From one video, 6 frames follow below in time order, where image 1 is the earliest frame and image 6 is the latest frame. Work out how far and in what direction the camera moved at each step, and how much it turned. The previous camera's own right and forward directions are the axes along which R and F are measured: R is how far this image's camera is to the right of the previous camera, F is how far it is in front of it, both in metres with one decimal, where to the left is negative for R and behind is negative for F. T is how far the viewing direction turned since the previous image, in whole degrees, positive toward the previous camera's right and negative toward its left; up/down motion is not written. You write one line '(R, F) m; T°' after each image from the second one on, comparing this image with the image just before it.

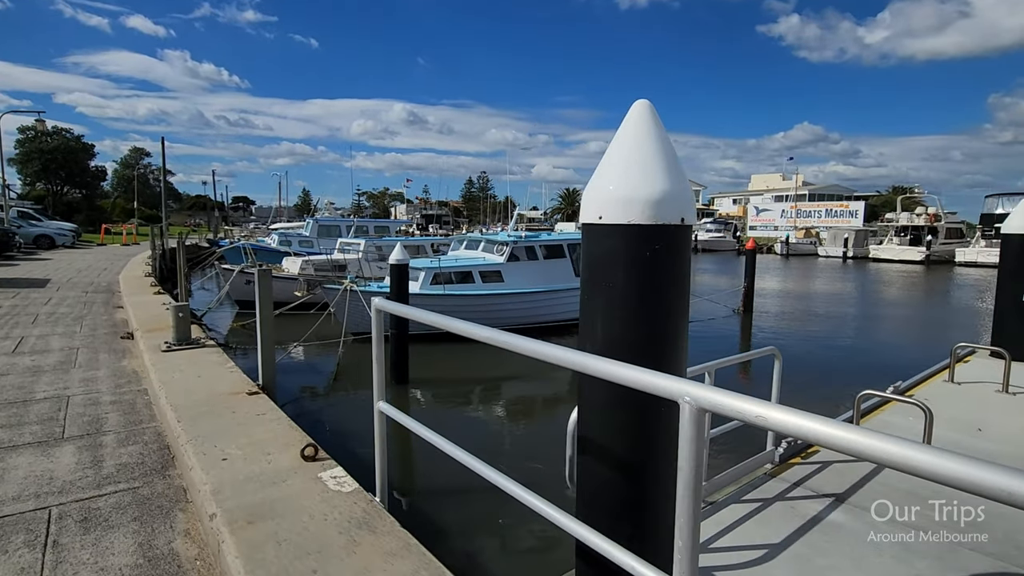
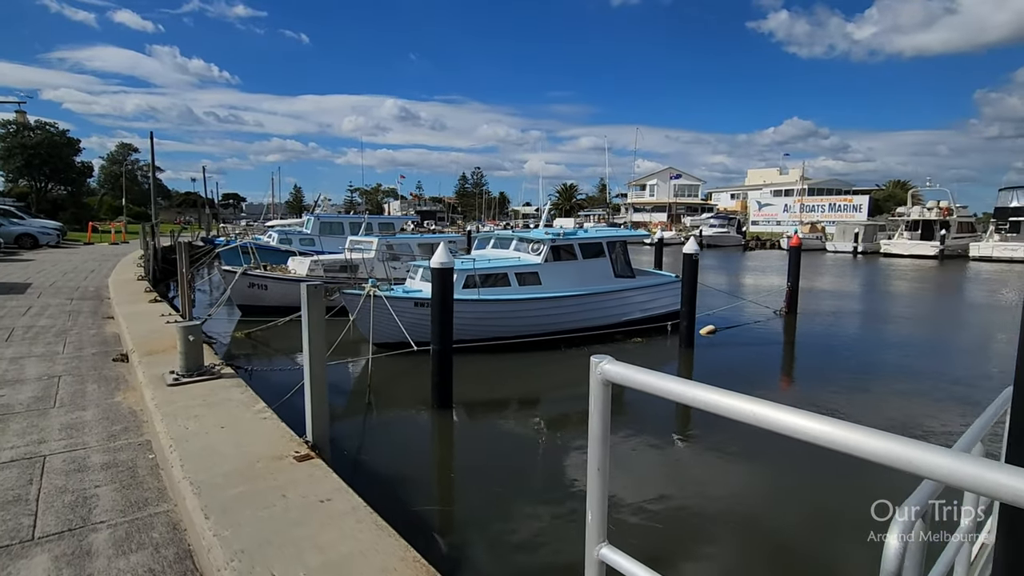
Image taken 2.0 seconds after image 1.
(-1.0, +1.3) m; +1°
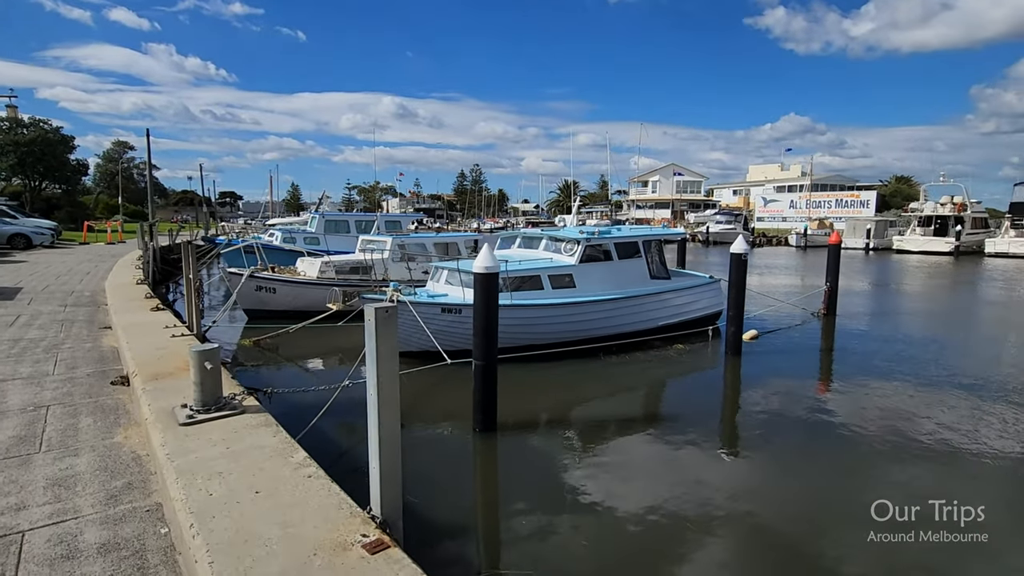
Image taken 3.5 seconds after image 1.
(-0.7, +0.9) m; 0°
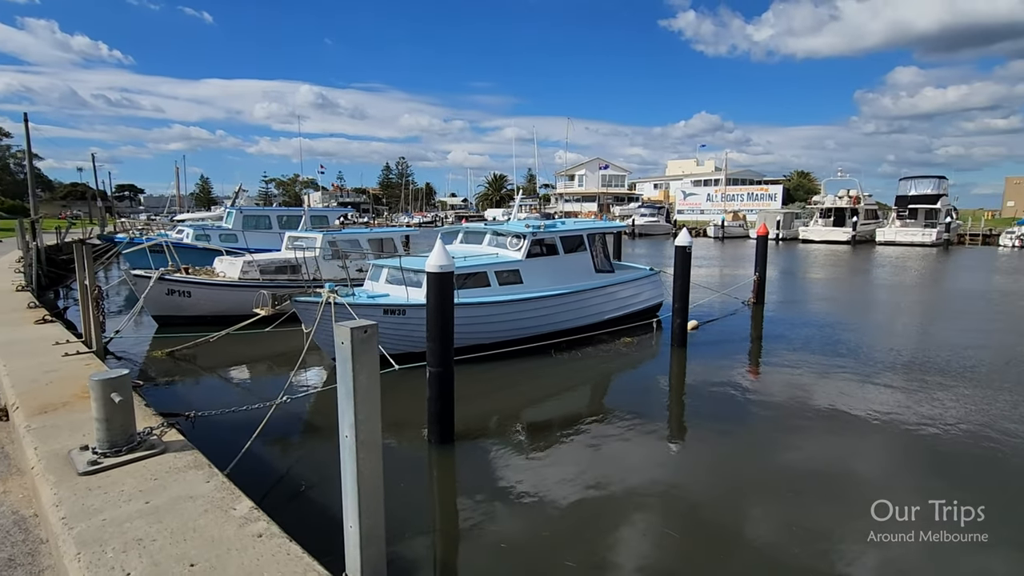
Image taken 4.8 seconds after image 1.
(-0.3, +0.5) m; +8°
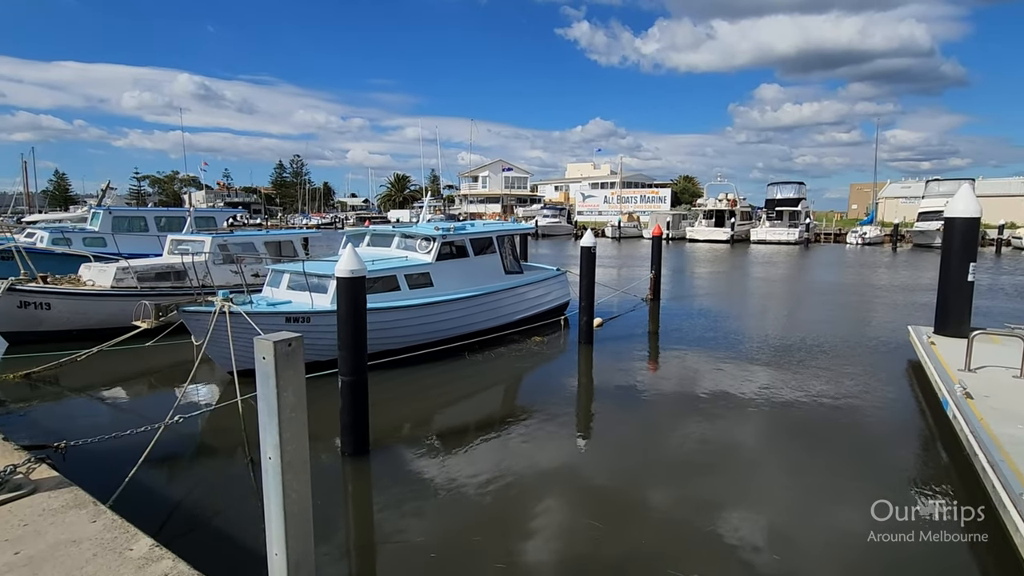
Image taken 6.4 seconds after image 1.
(-0.1, 0.0) m; +10°
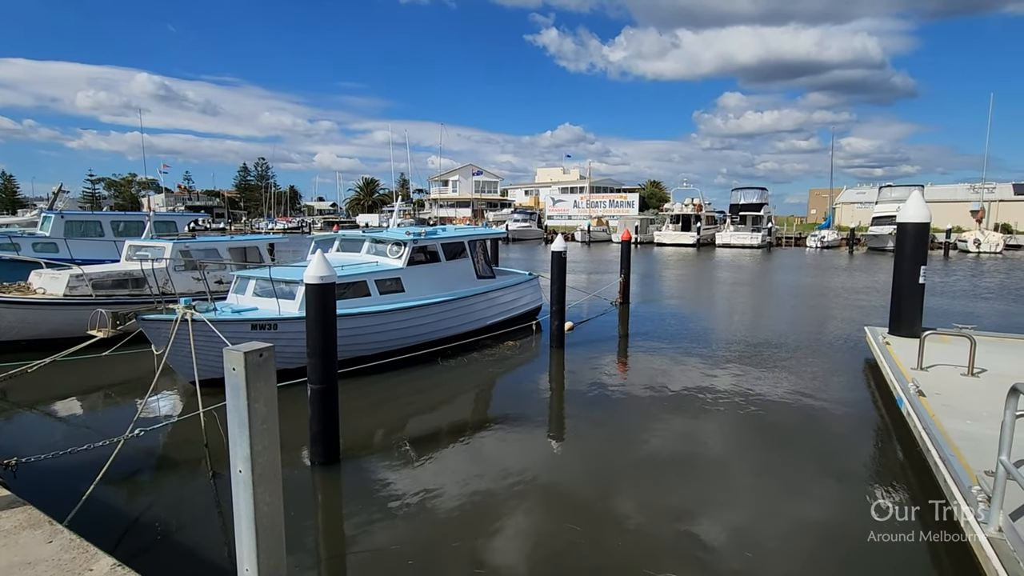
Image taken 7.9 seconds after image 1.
(0.0, 0.0) m; +3°
